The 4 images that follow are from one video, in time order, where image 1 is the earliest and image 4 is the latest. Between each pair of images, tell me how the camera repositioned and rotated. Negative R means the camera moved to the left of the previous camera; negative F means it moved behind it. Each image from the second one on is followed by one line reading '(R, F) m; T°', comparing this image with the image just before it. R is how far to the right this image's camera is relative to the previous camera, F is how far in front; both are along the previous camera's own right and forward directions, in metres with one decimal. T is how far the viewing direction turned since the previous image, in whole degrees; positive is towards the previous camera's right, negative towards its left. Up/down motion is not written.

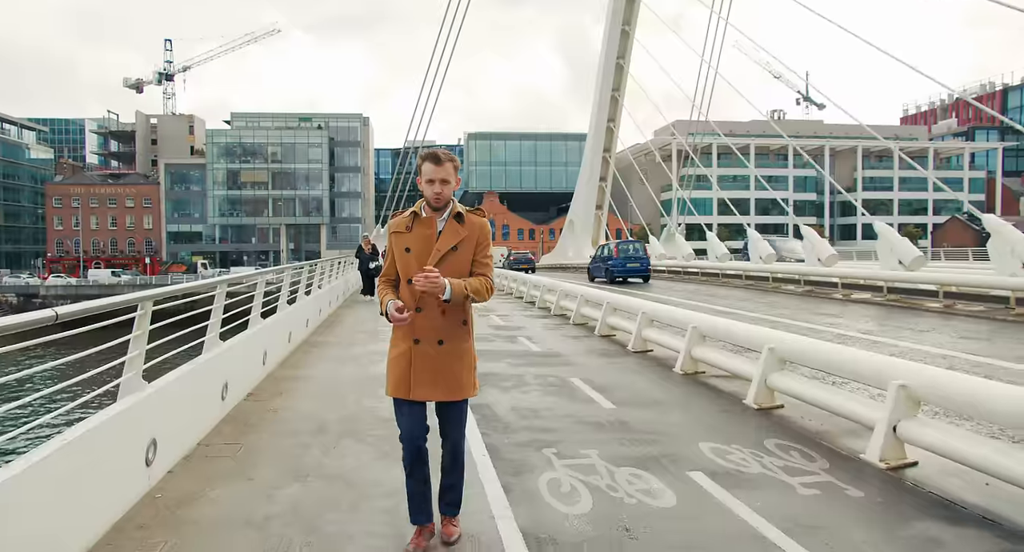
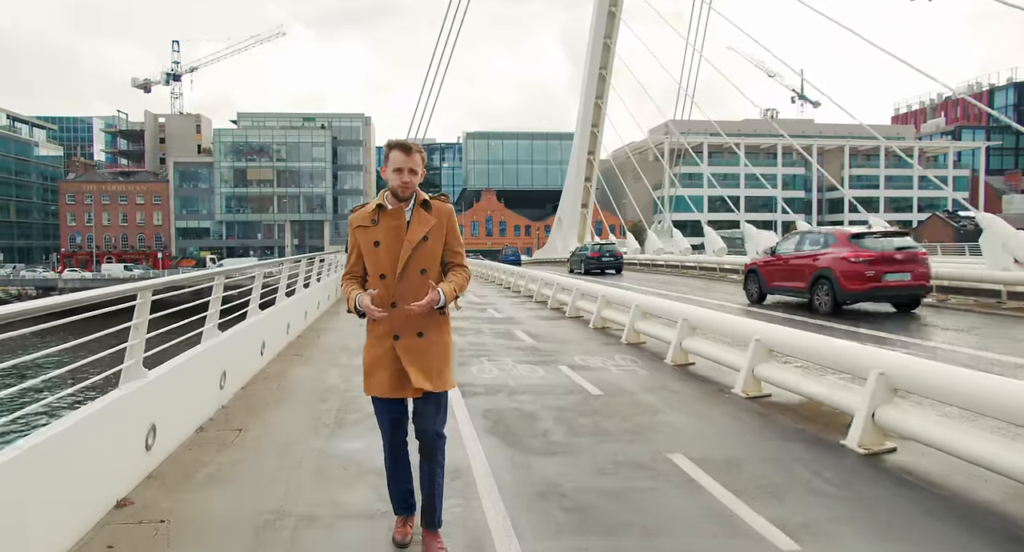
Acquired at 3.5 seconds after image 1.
(+0.7, -4.1) m; 0°
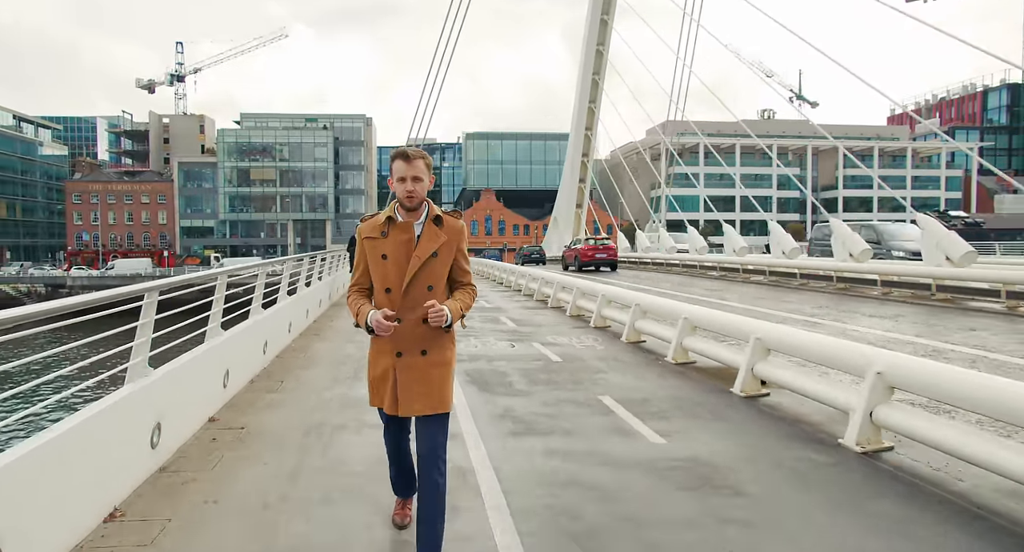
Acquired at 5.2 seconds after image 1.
(+0.3, -2.0) m; 0°
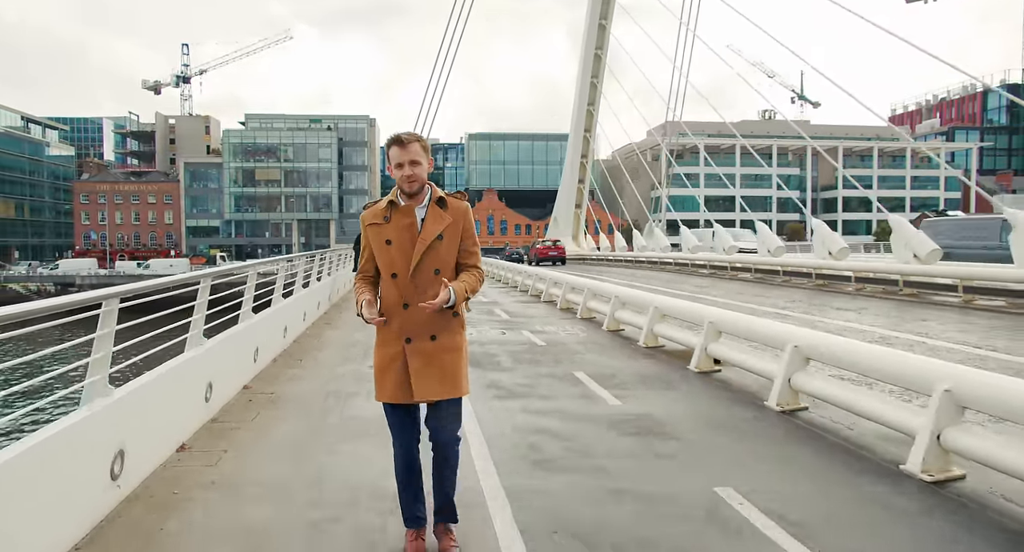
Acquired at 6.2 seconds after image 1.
(+0.2, -1.3) m; 0°
